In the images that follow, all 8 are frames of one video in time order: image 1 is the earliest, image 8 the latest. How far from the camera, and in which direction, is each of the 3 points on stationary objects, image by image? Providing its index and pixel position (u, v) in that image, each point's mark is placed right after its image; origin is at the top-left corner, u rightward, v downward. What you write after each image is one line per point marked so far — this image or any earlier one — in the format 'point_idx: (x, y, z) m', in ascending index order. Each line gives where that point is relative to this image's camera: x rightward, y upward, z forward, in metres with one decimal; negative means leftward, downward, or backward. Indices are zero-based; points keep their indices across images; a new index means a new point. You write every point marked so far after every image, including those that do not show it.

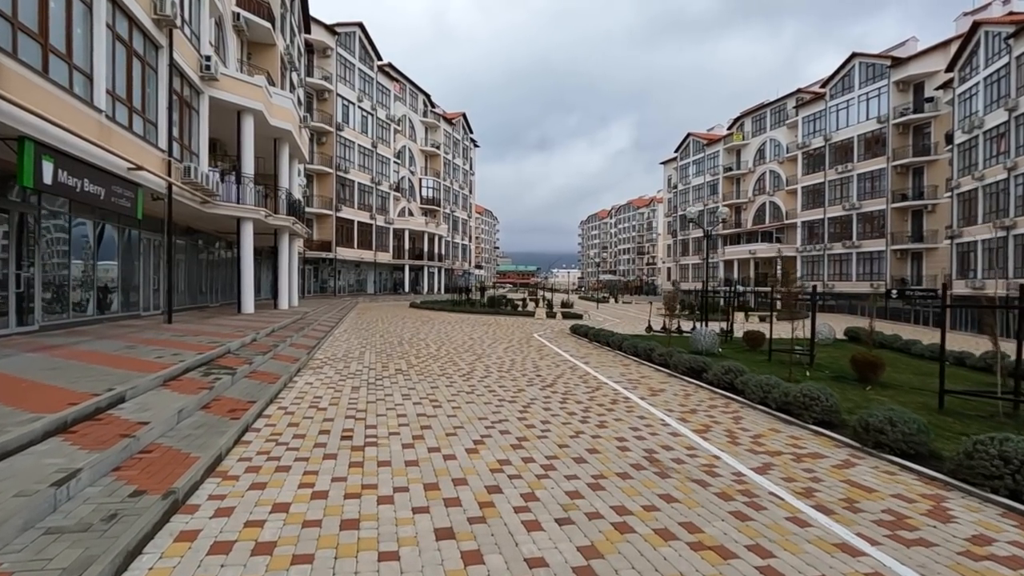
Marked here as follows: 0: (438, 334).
0: (-2.1, -1.3, +14.6) m
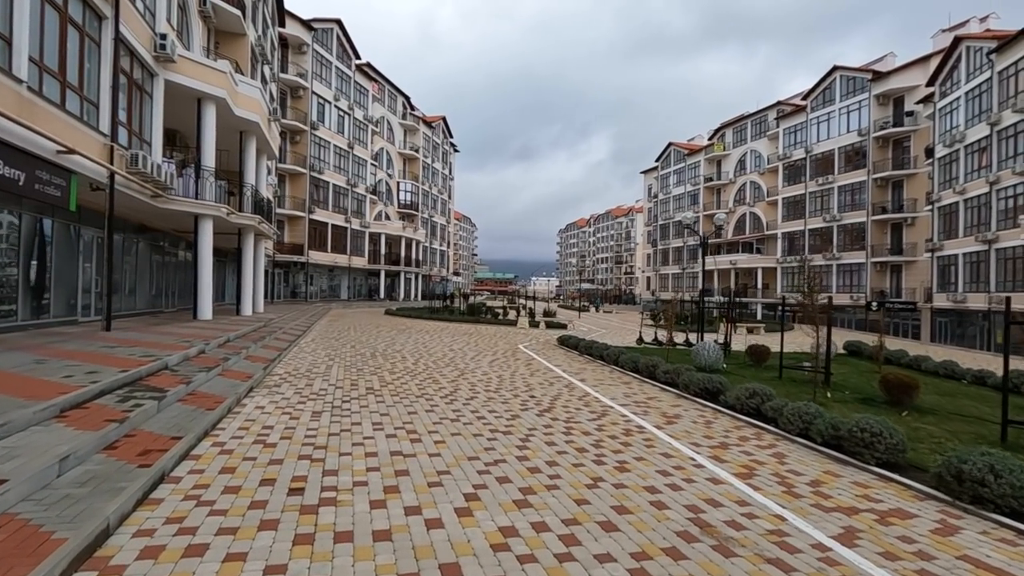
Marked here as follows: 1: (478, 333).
0: (-2.5, -1.4, +13.4) m
1: (-1.2, -1.5, +18.0) m
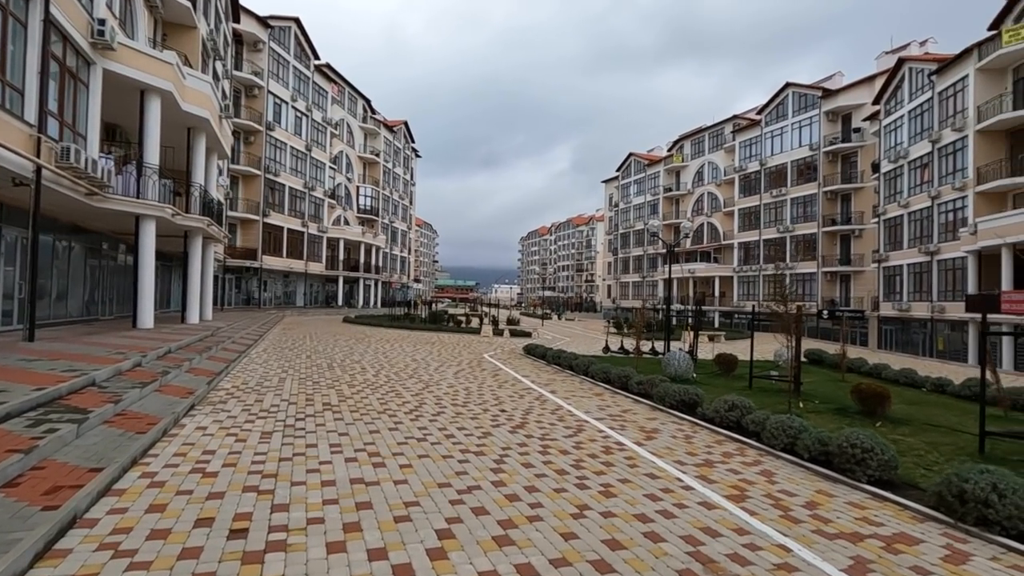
0: (-3.3, -1.6, +12.7) m
1: (-2.4, -1.8, +17.5) m
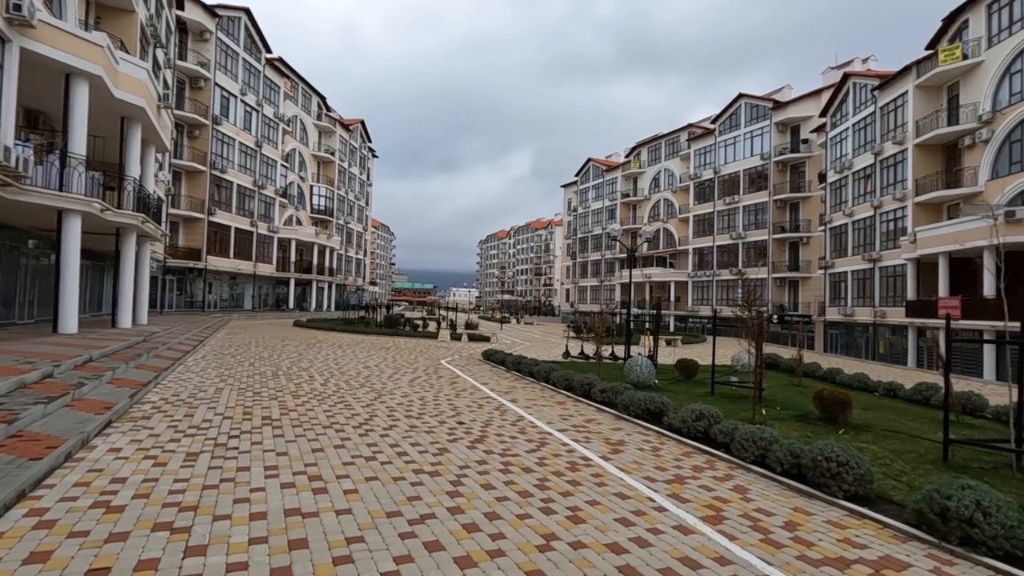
0: (-4.2, -1.7, +12.0) m
1: (-3.7, -1.9, +16.8) m
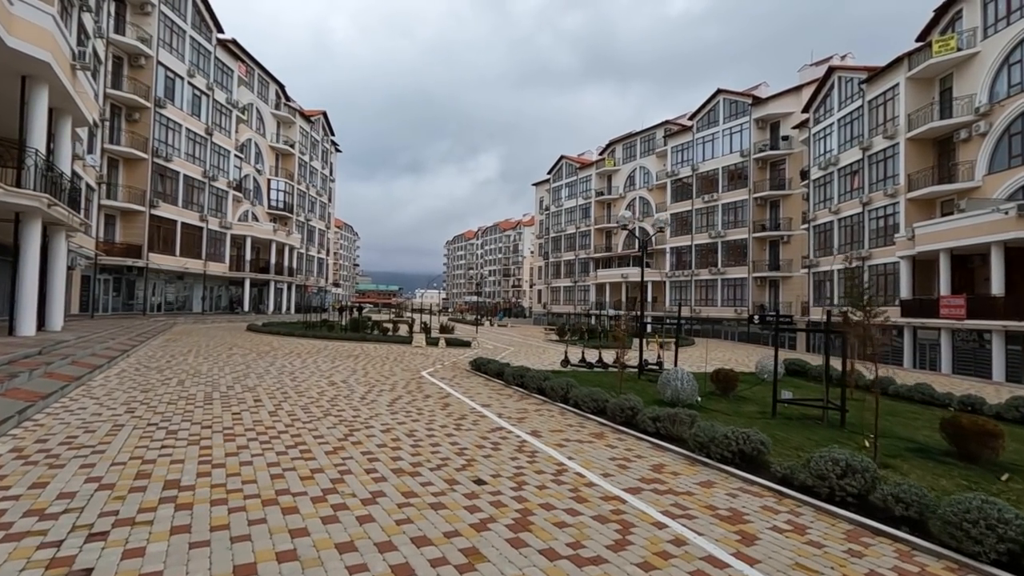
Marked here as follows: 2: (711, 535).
0: (-4.2, -1.6, +9.6) m
1: (-4.0, -1.8, +14.4) m
2: (+1.2, -1.6, +3.4) m
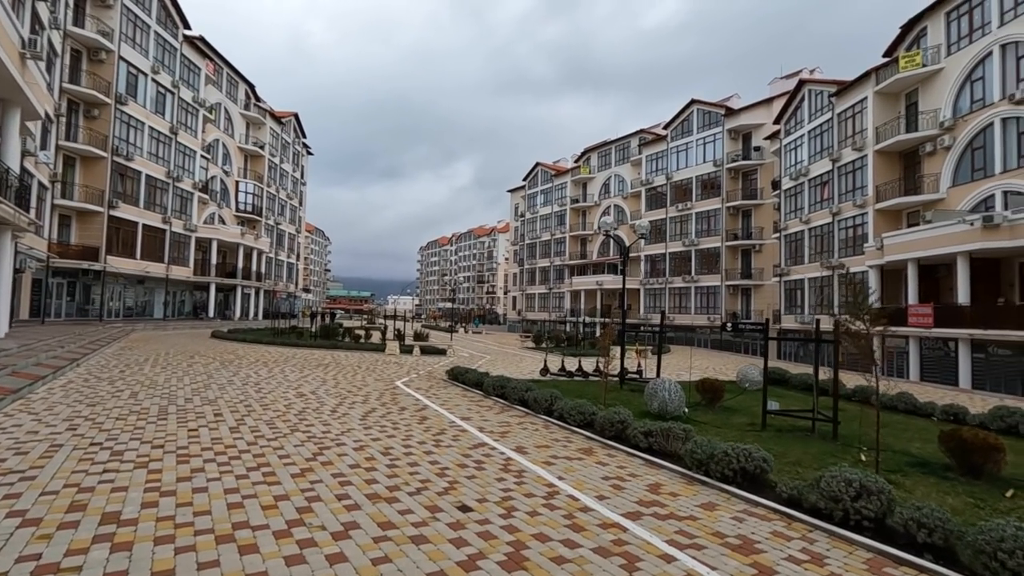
0: (-4.6, -1.7, +9.0) m
1: (-4.6, -2.0, +13.8) m
2: (+1.2, -1.6, +3.0) m
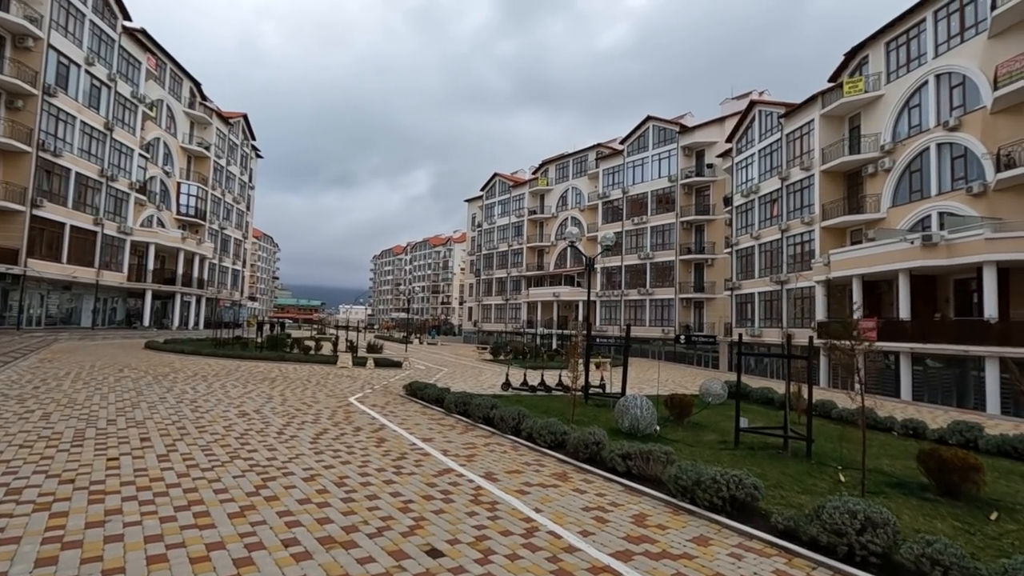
0: (-5.1, -1.8, +8.1) m
1: (-5.5, -2.2, +12.9) m
2: (+1.1, -1.7, +2.7) m
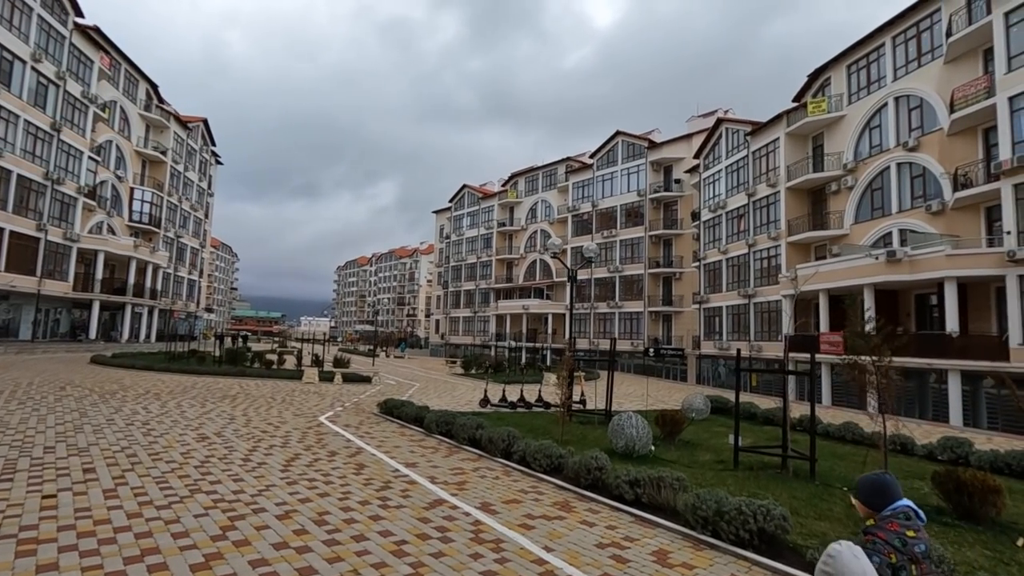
0: (-5.3, -2.0, +7.3) m
1: (-6.0, -2.4, +12.0) m
2: (+1.3, -1.7, +2.3) m
